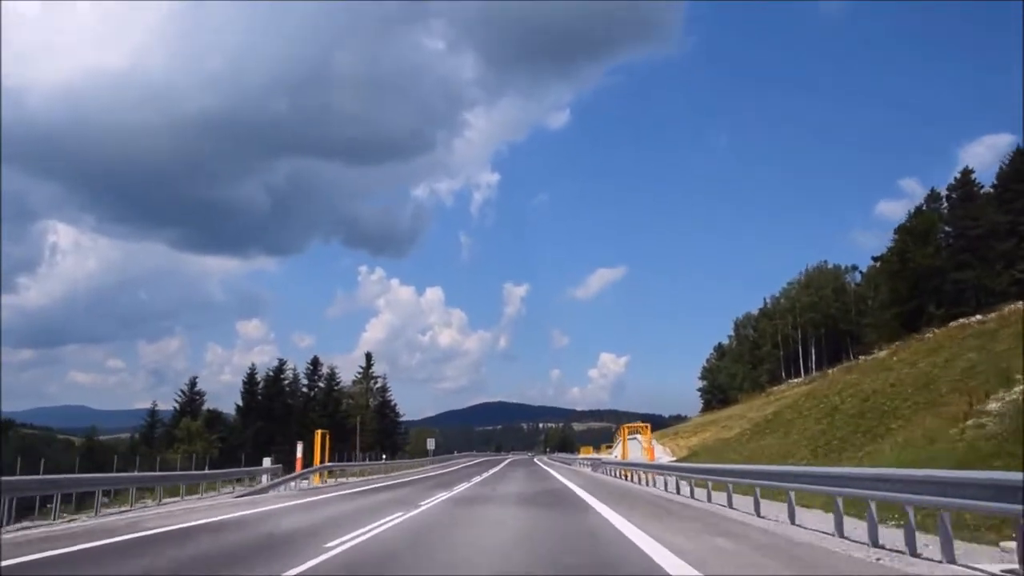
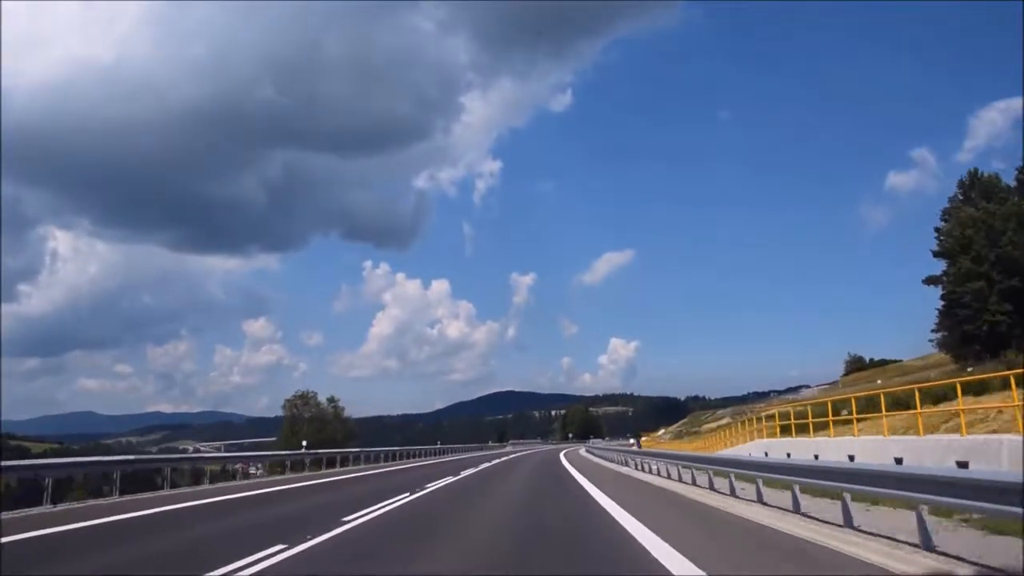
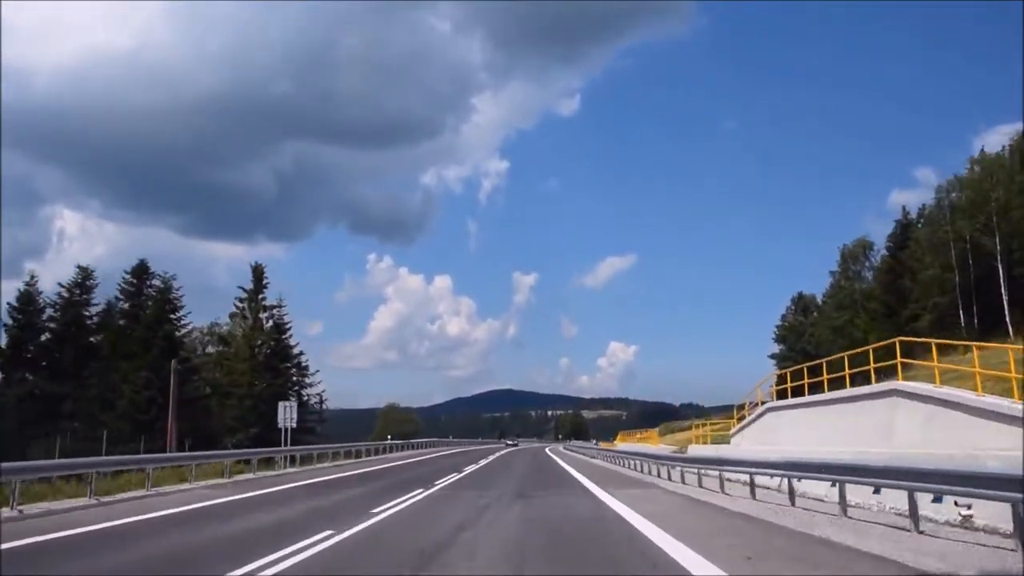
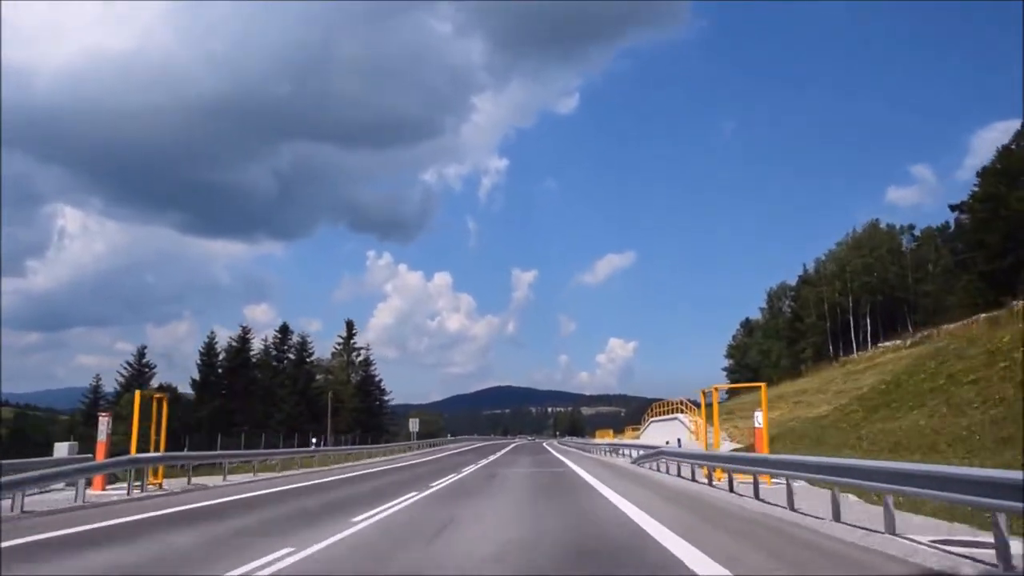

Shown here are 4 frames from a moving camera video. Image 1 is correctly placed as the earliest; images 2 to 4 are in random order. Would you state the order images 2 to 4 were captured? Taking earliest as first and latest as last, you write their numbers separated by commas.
4, 3, 2
